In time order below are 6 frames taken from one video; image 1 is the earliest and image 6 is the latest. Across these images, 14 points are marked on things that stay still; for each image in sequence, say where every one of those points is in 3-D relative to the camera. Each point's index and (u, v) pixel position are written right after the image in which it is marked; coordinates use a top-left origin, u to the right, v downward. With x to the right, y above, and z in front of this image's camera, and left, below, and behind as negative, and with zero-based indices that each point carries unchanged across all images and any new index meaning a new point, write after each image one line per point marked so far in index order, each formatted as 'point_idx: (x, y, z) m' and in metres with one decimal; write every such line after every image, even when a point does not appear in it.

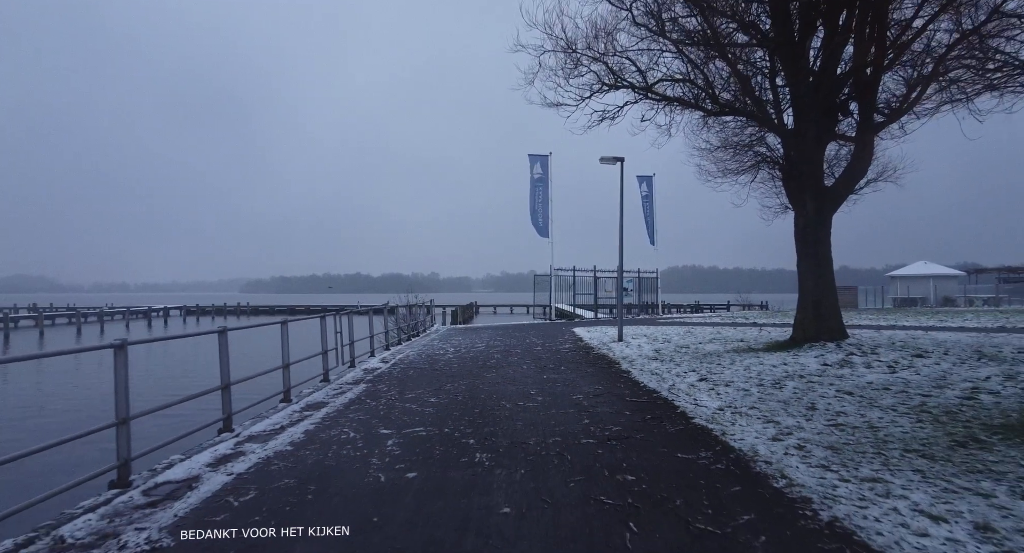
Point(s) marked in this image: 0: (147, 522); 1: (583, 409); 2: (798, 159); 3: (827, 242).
0: (-3.2, -2.1, +4.3) m
1: (+1.1, -2.0, +7.6) m
2: (+6.8, +2.8, +12.0) m
3: (+7.5, +0.8, +12.0) m
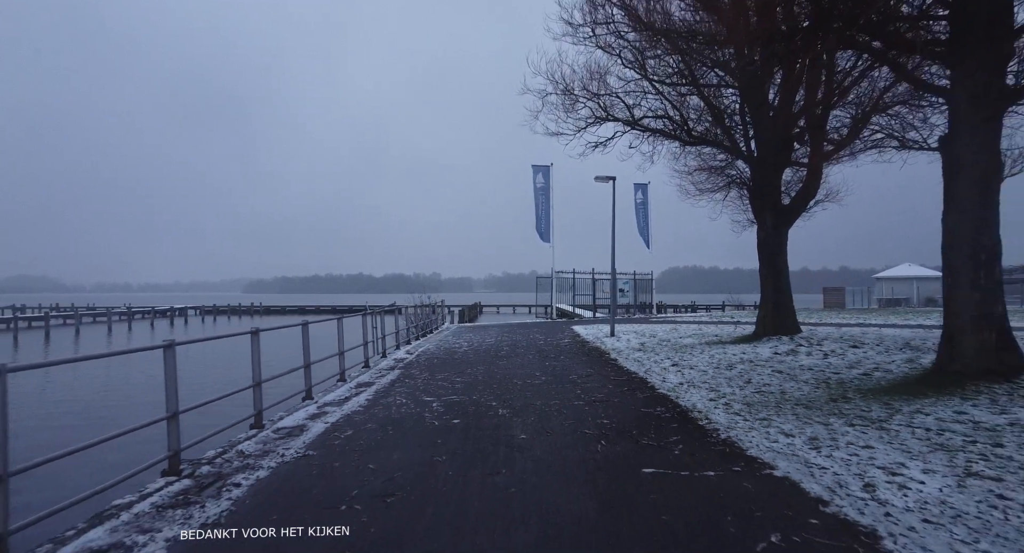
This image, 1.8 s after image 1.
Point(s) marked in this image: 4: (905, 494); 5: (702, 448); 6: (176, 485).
0: (-3.0, -2.2, +6.6) m
1: (+1.3, -2.1, +9.9) m
2: (+7.0, +2.6, +14.2) m
3: (+7.7, +0.7, +14.2) m
4: (+3.3, -1.8, +4.2) m
5: (+2.2, -1.9, +5.7) m
6: (-3.4, -2.1, +5.2) m
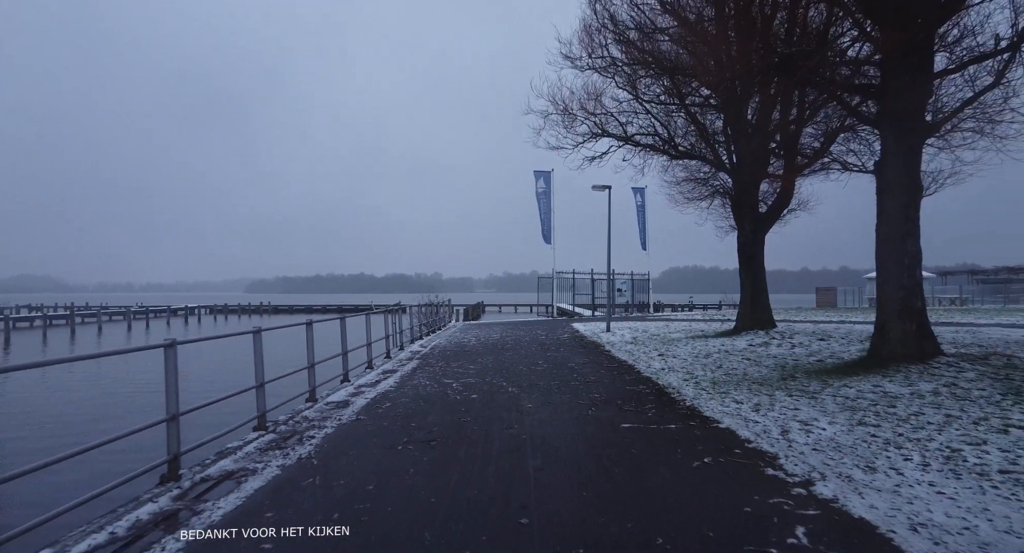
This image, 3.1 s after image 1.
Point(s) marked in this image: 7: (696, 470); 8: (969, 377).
0: (-2.8, -2.2, +8.2) m
1: (+1.4, -2.1, +11.5) m
2: (+7.2, +2.6, +15.8) m
3: (+7.8, +0.7, +15.8) m
4: (+3.4, -1.8, +5.8) m
5: (+2.3, -2.0, +7.3) m
6: (-3.3, -2.2, +6.8) m
7: (+1.8, -1.9, +5.0) m
8: (+7.0, -1.5, +7.7) m
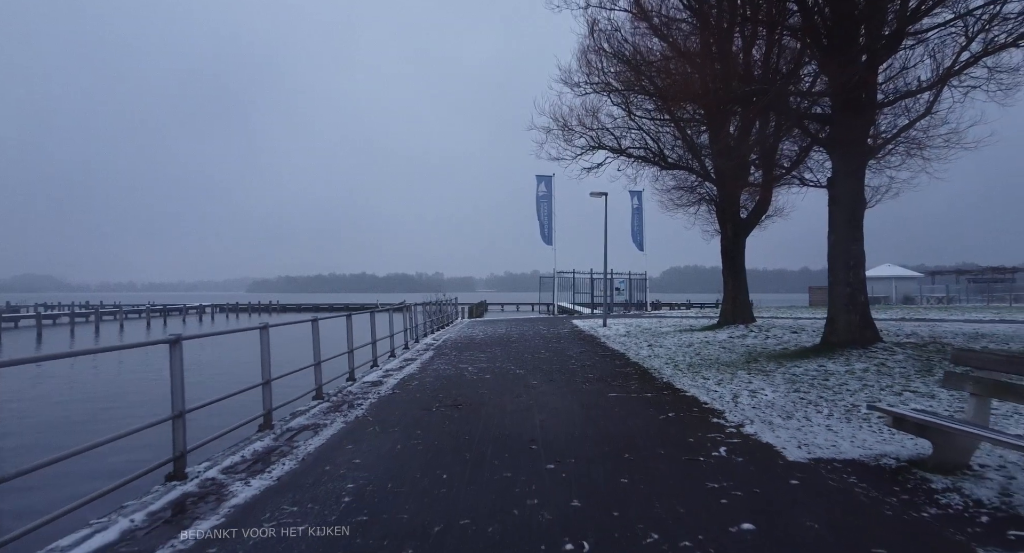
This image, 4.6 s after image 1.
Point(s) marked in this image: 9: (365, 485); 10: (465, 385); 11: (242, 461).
0: (-2.7, -2.2, +9.9) m
1: (+1.6, -2.1, +13.1) m
2: (+7.4, +2.6, +17.5) m
3: (+8.0, +0.7, +17.5) m
4: (+3.6, -1.8, +7.5) m
5: (+2.5, -1.9, +9.0) m
6: (-3.2, -2.1, +8.5) m
7: (+2.0, -1.9, +6.7) m
8: (+7.2, -1.5, +9.4) m
9: (-1.4, -1.9, +4.7) m
10: (-0.9, -2.1, +9.8) m
11: (-3.0, -2.1, +5.6) m
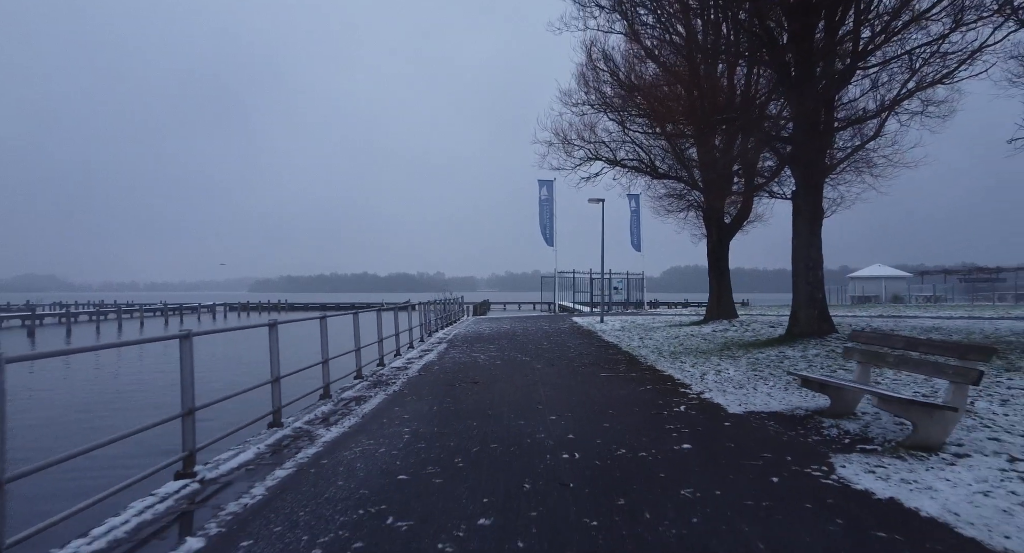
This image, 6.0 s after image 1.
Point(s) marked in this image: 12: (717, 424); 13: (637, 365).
0: (-2.5, -2.2, +11.6) m
1: (+1.7, -2.1, +14.8) m
2: (+7.5, +2.6, +19.1) m
3: (+8.2, +0.7, +19.2) m
4: (+3.7, -1.8, +9.2) m
5: (+2.6, -1.9, +10.7) m
6: (-3.0, -2.1, +10.2) m
7: (+2.2, -1.9, +8.4) m
8: (+7.3, -1.5, +11.1) m
9: (-1.2, -1.9, +6.4) m
10: (-0.8, -2.1, +11.5) m
11: (-2.8, -2.1, +7.3) m
12: (+2.5, -1.8, +6.1) m
13: (+2.7, -1.9, +10.9) m
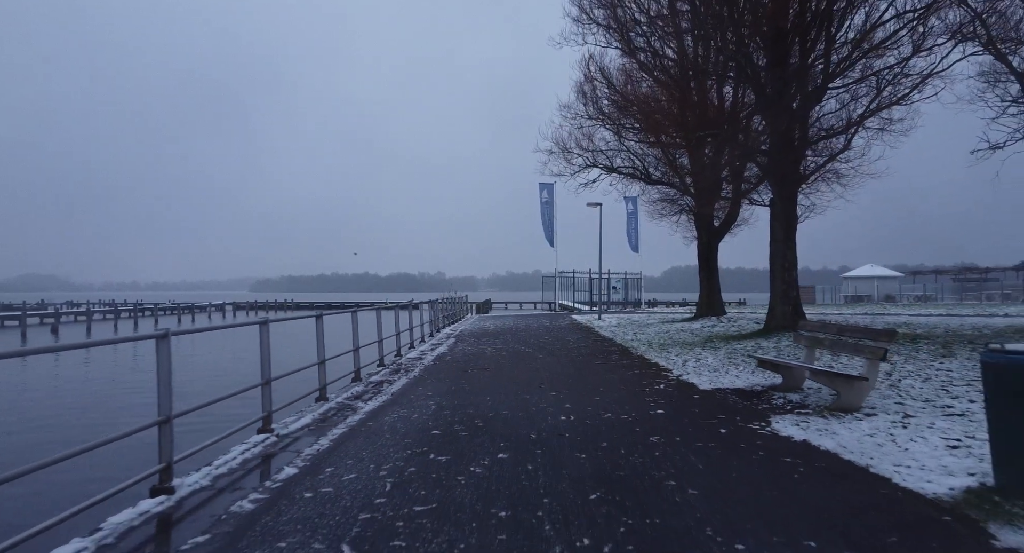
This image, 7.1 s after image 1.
0: (-2.4, -2.2, +12.9) m
1: (+1.9, -2.1, +16.1) m
2: (+7.7, +2.6, +20.4) m
3: (+8.3, +0.7, +20.5) m
4: (+3.8, -1.8, +10.5) m
5: (+2.7, -1.9, +12.0) m
6: (-2.9, -2.1, +11.5) m
7: (+2.3, -1.9, +9.7) m
8: (+7.5, -1.5, +12.4) m
9: (-1.1, -1.9, +7.7) m
10: (-0.6, -2.1, +12.8) m
11: (-2.7, -2.0, +8.6) m
12: (+2.6, -1.8, +7.4) m
13: (+2.8, -1.9, +12.2) m
